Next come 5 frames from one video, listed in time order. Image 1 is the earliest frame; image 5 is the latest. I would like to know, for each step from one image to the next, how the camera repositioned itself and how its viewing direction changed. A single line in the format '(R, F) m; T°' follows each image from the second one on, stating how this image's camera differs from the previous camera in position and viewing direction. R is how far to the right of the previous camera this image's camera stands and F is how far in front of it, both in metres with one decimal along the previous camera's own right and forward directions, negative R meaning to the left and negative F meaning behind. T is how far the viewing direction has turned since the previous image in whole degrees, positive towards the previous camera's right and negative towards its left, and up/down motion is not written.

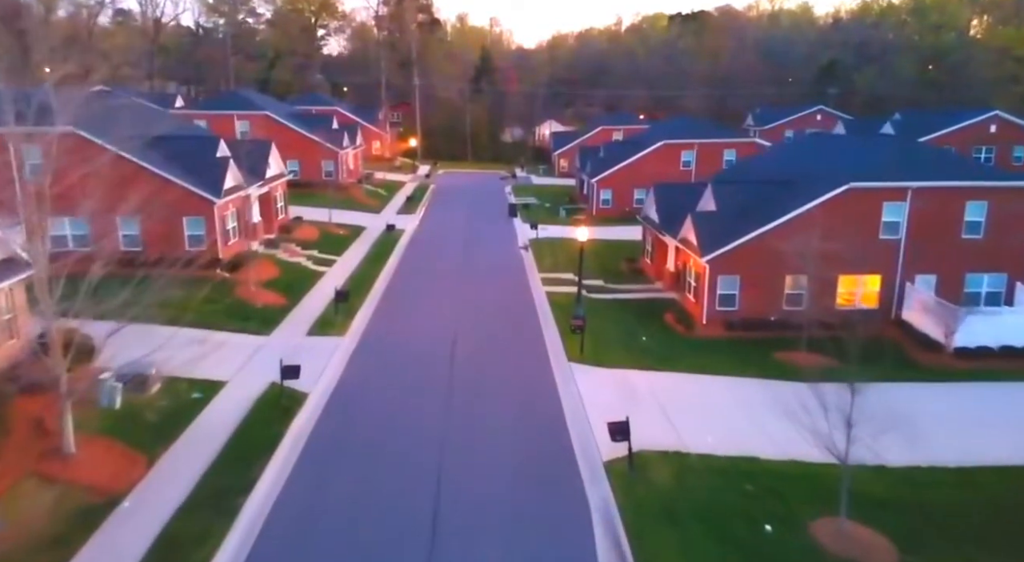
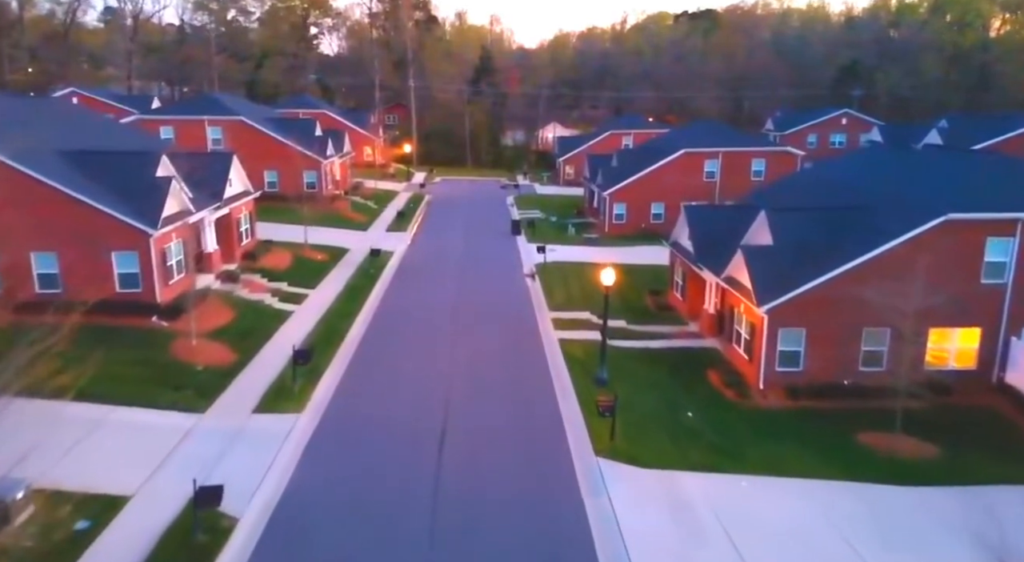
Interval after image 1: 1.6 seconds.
(-0.2, +4.7) m; 0°
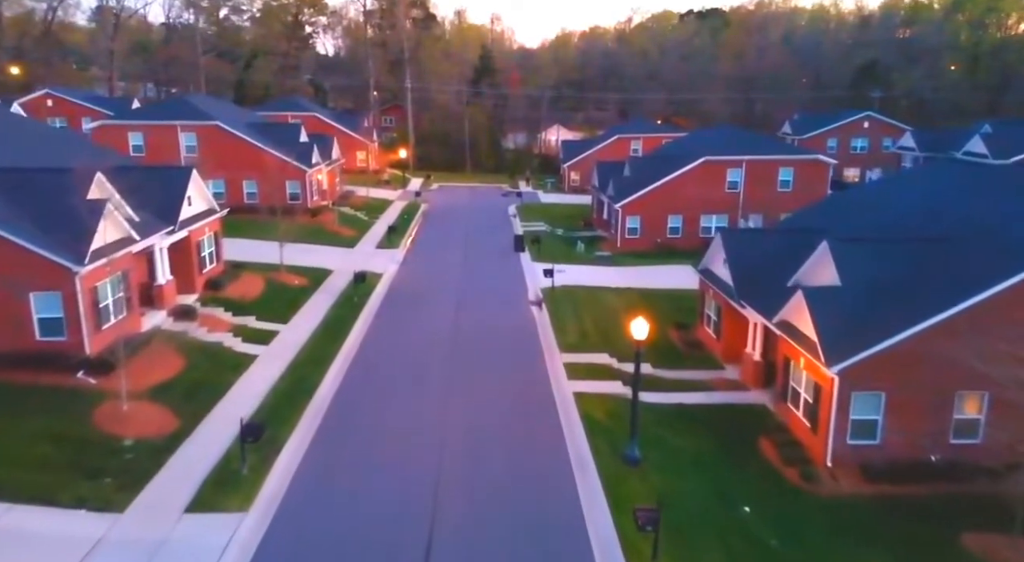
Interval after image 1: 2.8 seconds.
(-0.1, +3.6) m; 0°
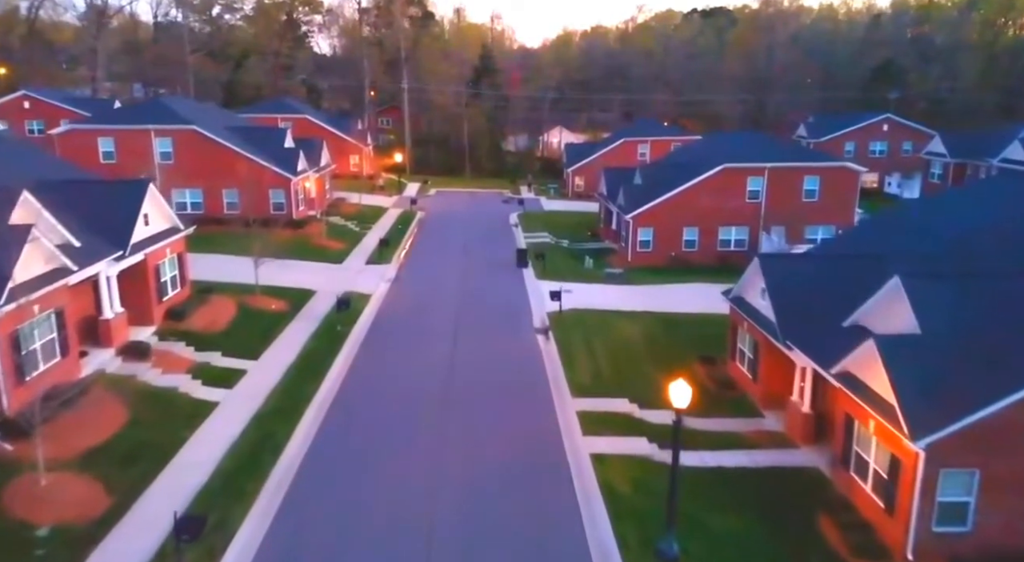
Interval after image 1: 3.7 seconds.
(-0.1, +2.8) m; 0°
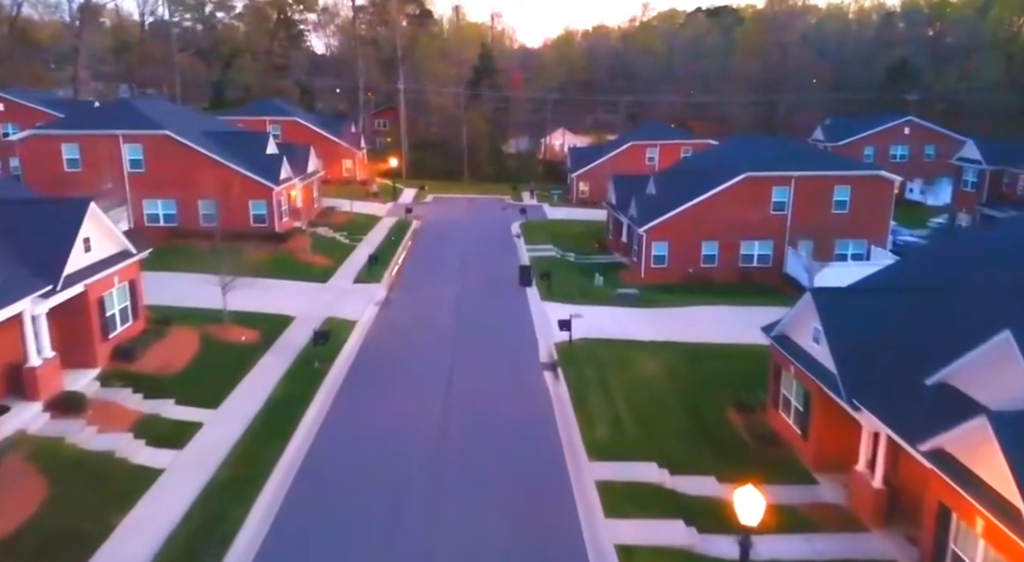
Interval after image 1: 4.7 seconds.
(-0.1, +2.9) m; 0°
